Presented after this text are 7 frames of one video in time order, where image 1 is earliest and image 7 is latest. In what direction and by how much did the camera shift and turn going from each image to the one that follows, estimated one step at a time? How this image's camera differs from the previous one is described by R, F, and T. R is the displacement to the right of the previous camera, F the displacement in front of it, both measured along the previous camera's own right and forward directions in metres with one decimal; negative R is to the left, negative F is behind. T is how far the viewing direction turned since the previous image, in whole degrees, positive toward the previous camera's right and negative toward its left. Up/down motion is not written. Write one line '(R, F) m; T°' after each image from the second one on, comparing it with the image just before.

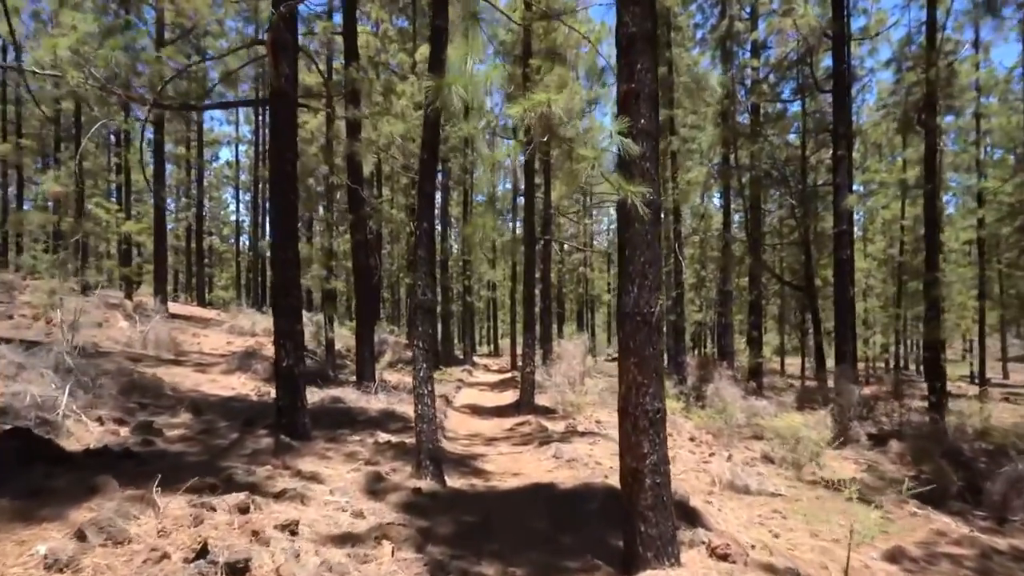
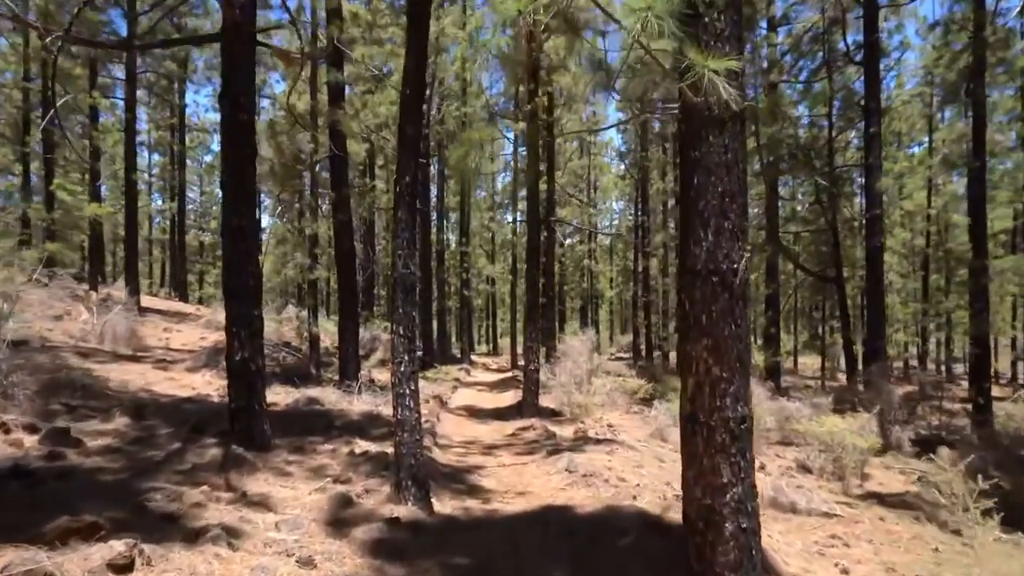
(0.0, +1.2) m; 0°
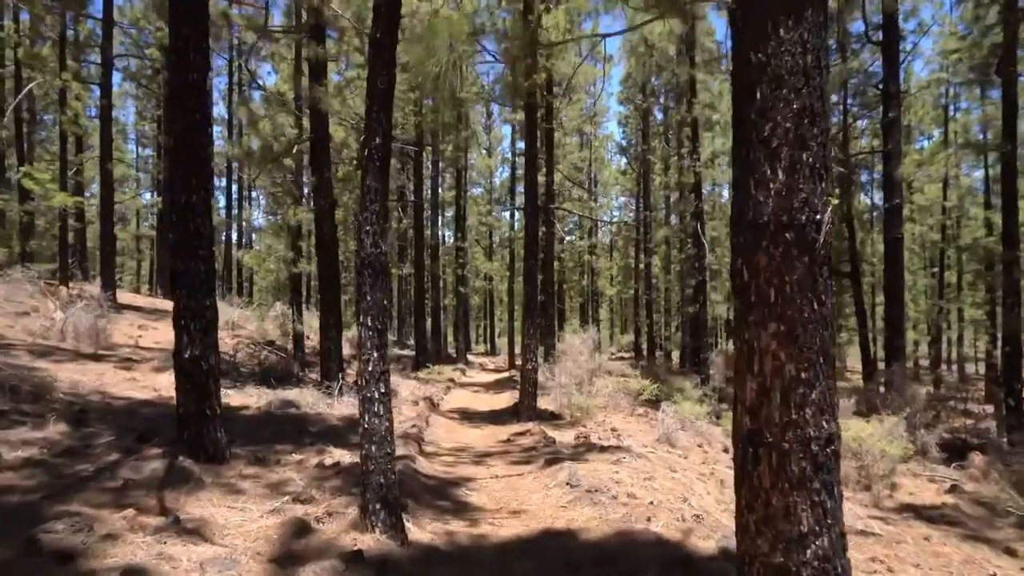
(0.0, +0.8) m; 0°
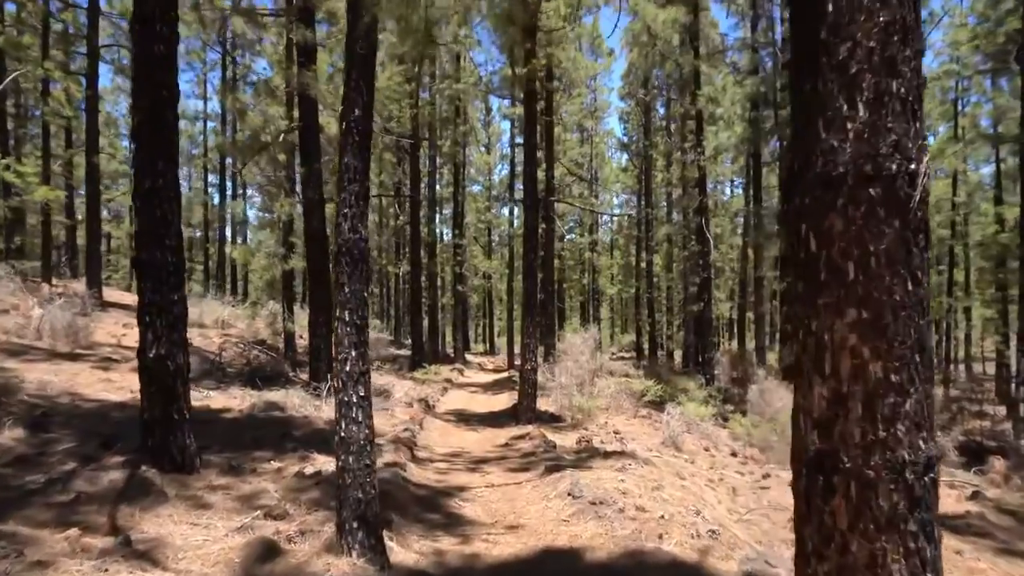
(0.0, +0.4) m; 0°
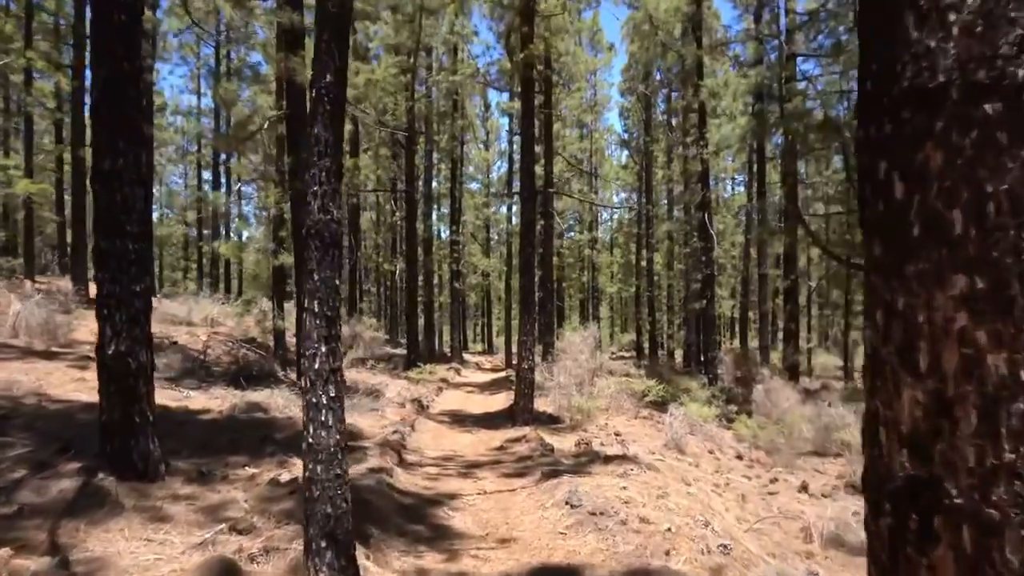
(0.0, +0.4) m; 0°
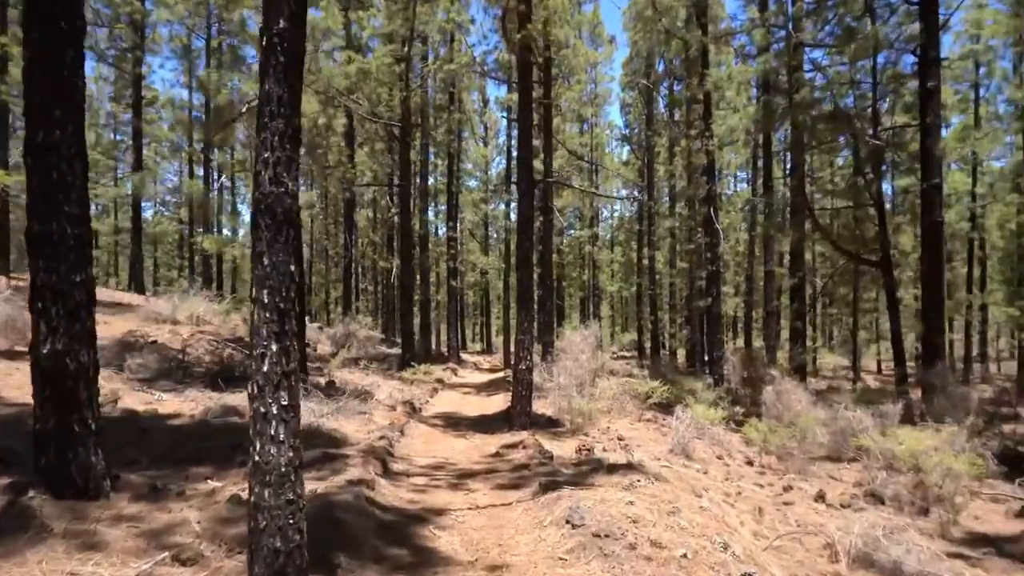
(0.0, +0.5) m; 0°
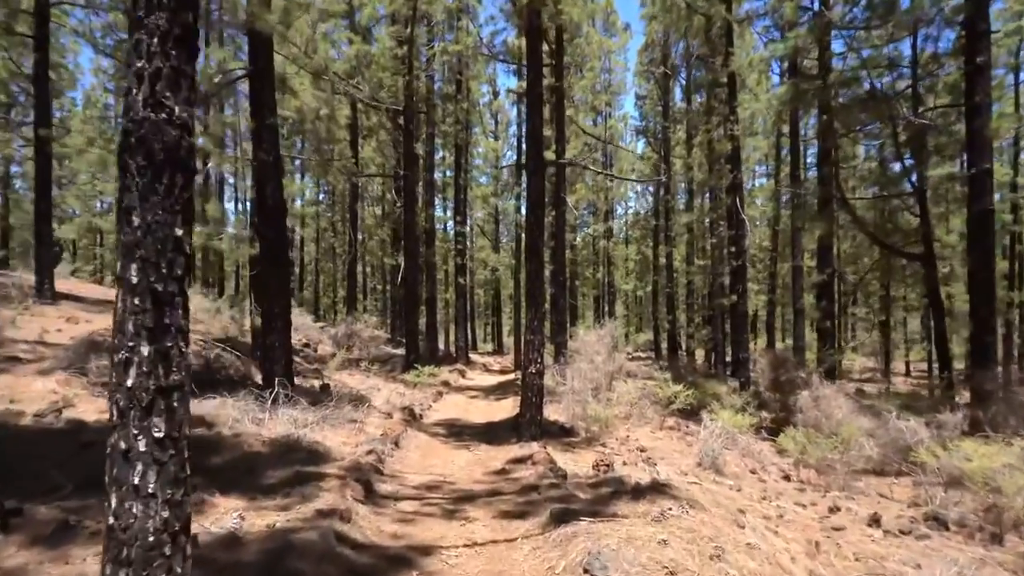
(0.0, +0.9) m; -1°
